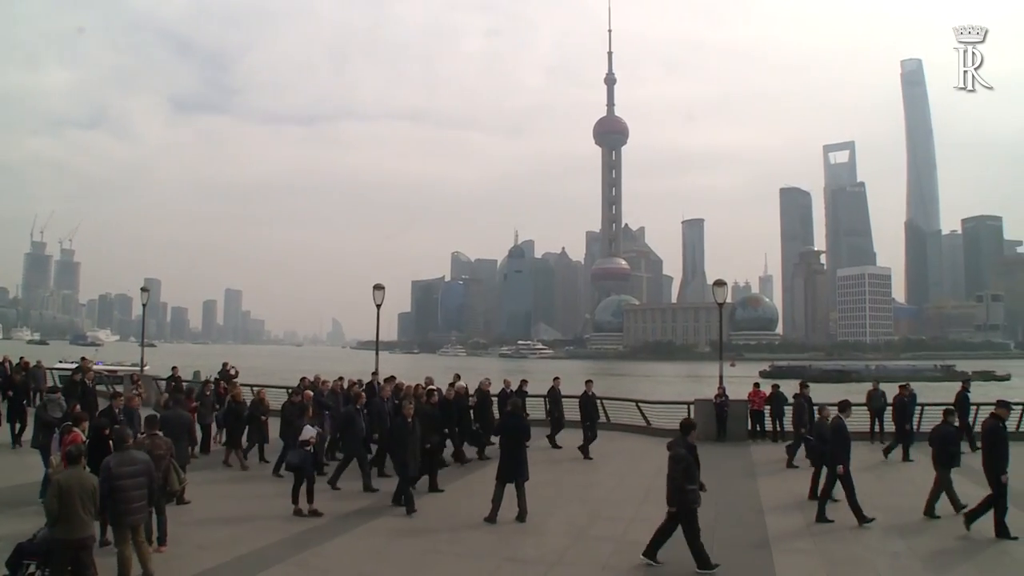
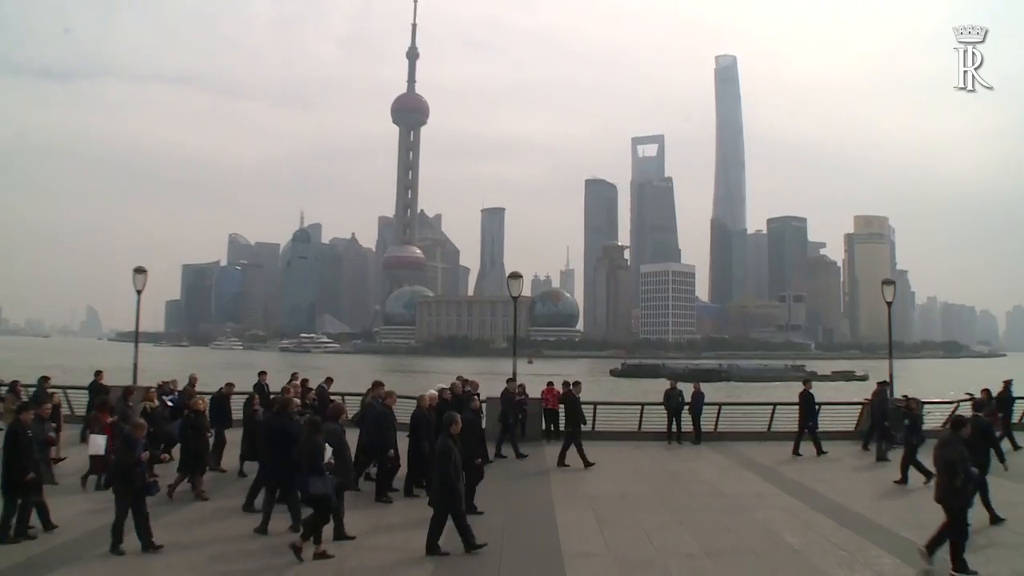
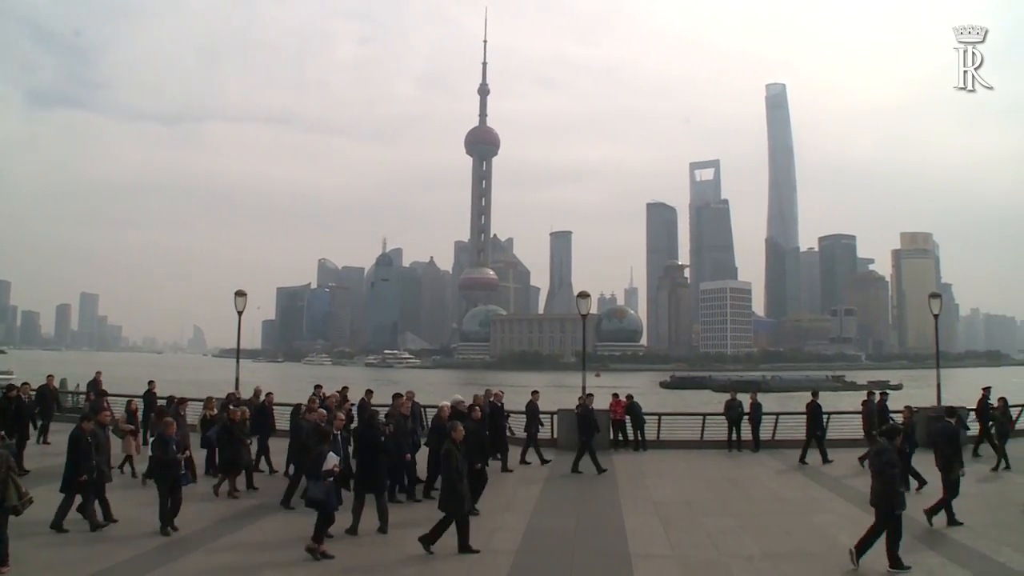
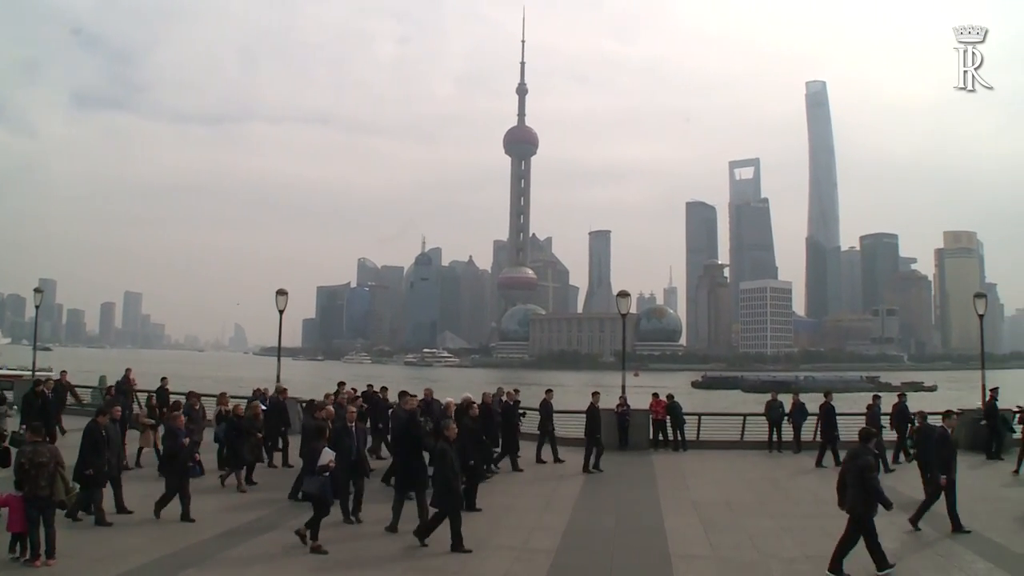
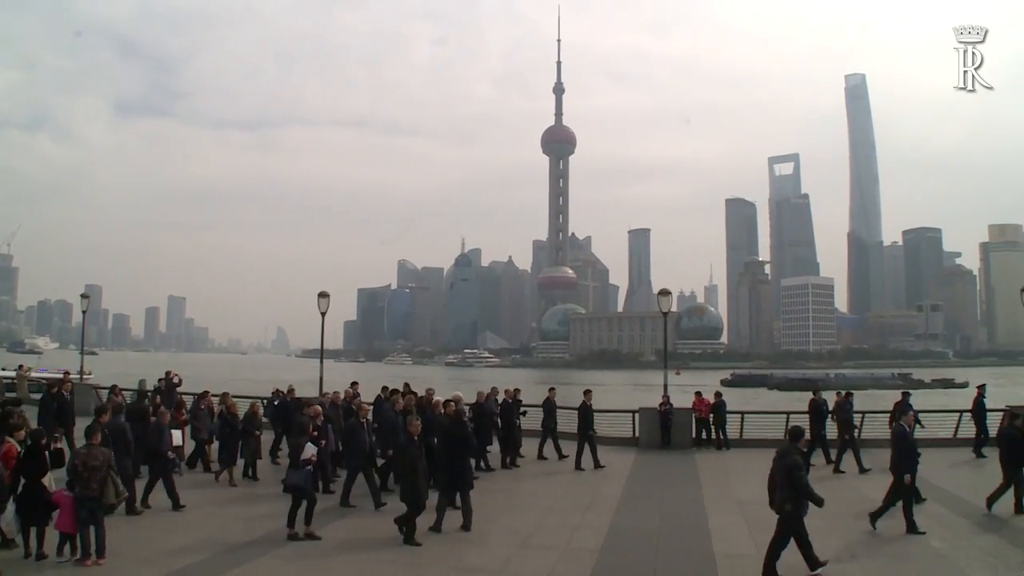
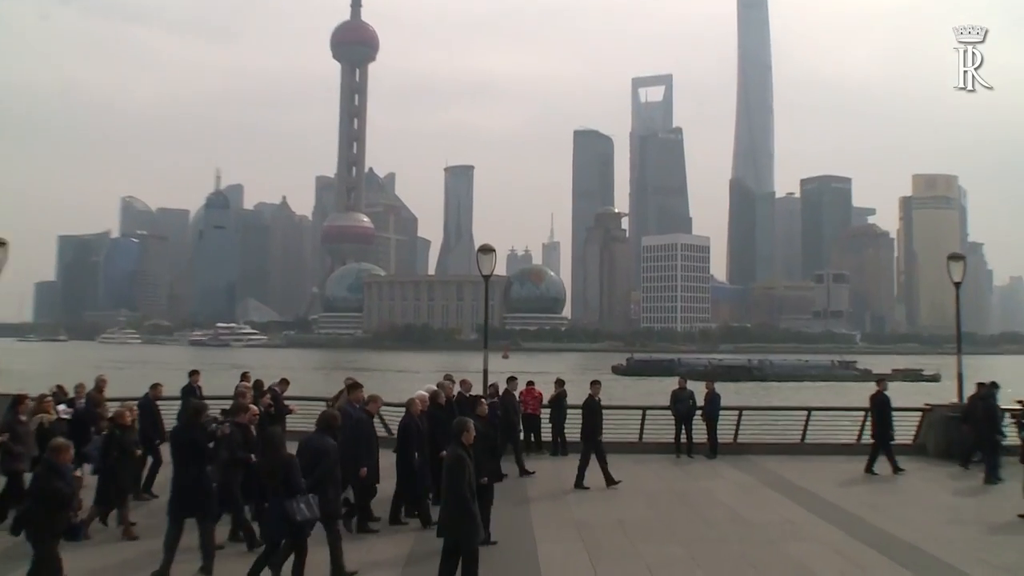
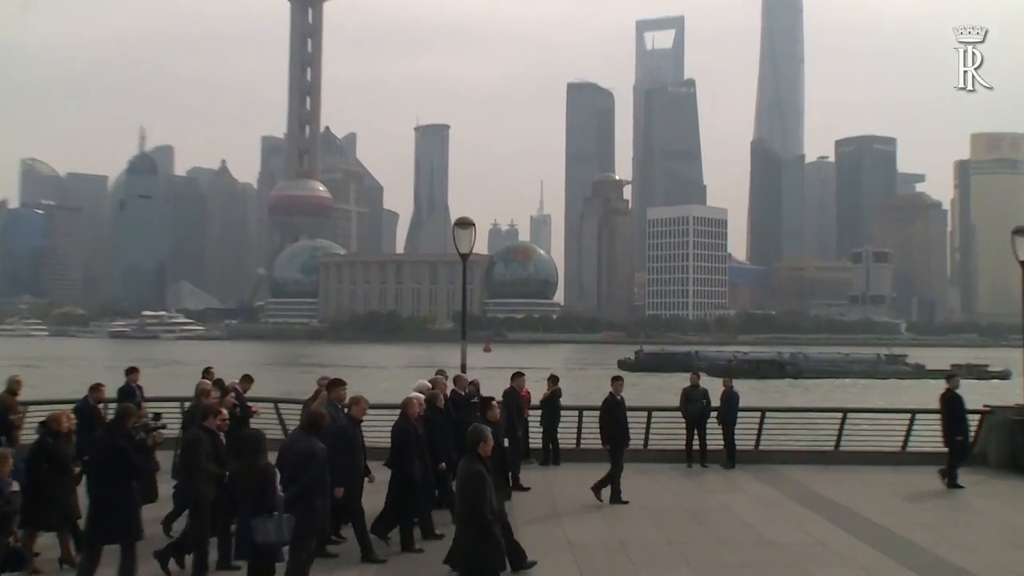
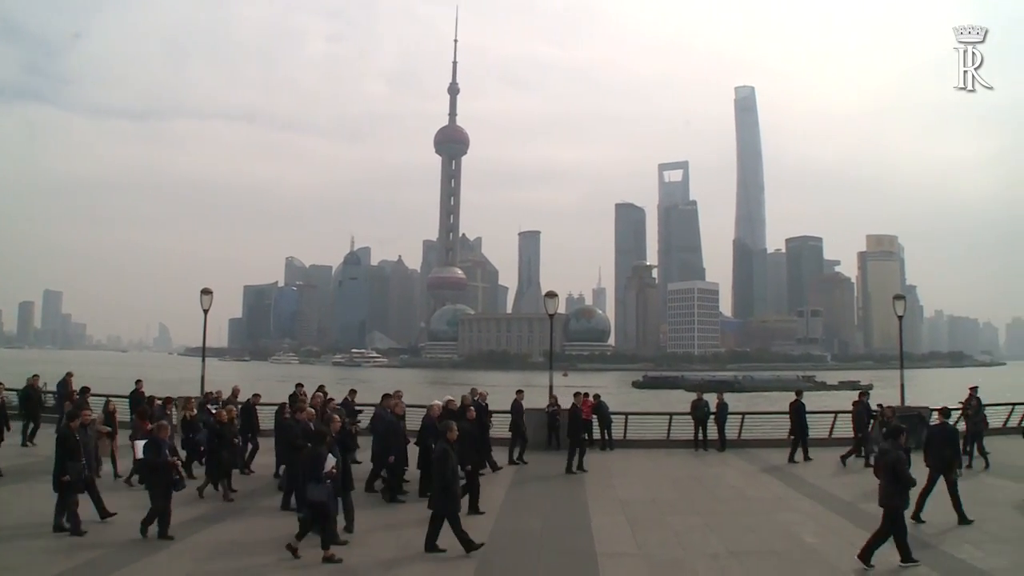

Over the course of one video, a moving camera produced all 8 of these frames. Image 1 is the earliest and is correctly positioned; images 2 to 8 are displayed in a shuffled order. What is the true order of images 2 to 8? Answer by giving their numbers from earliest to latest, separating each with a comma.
5, 4, 3, 8, 2, 6, 7
